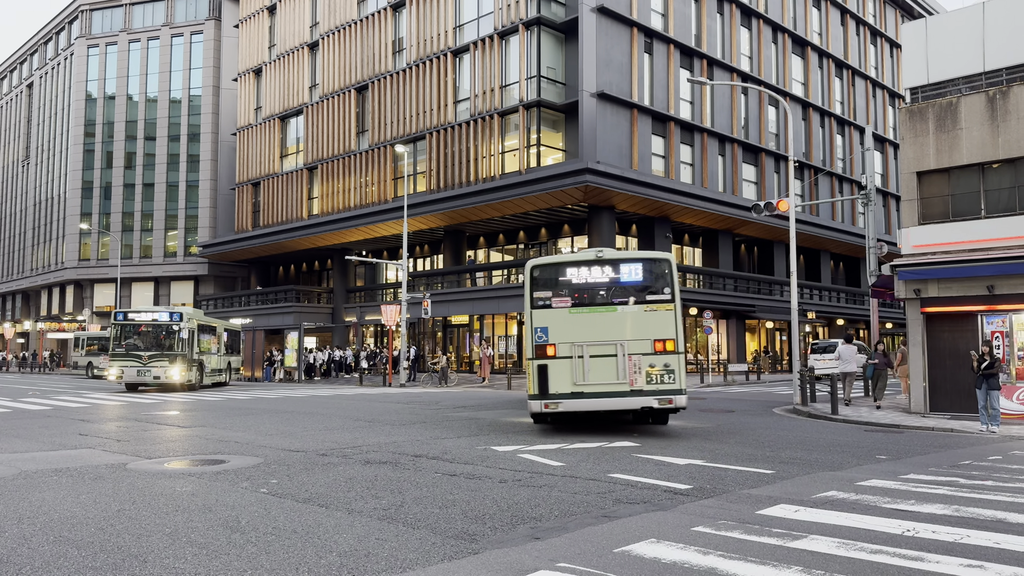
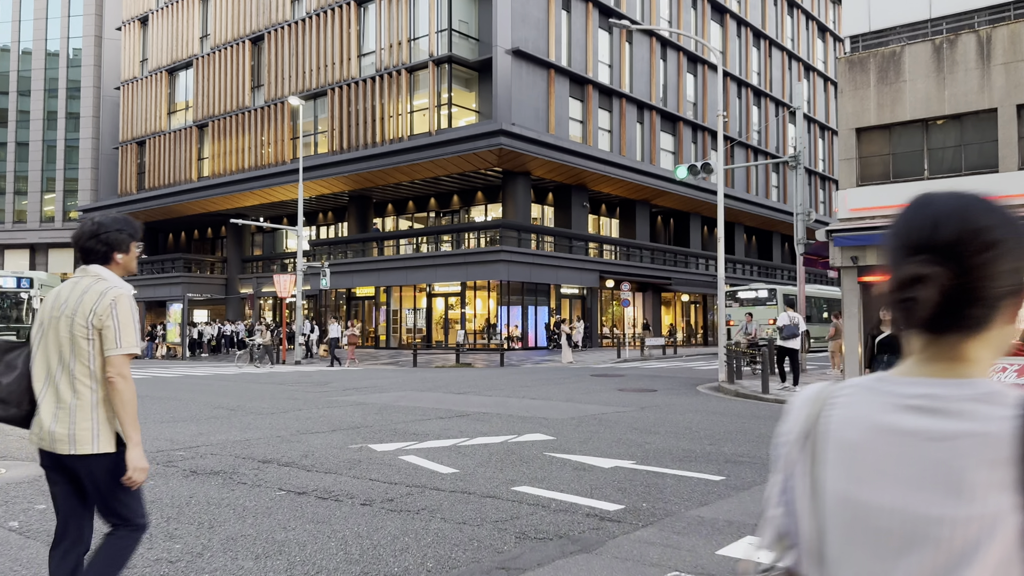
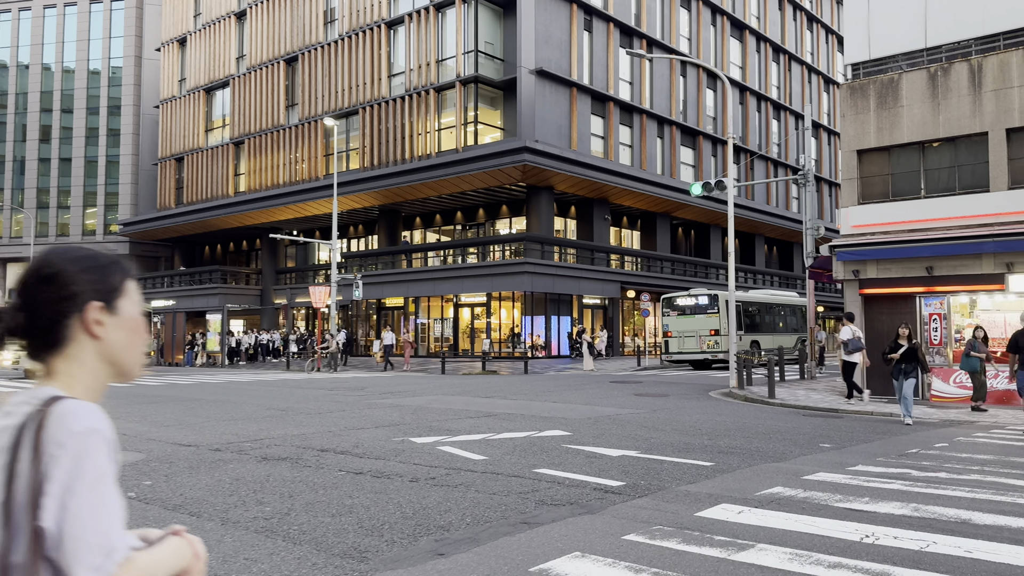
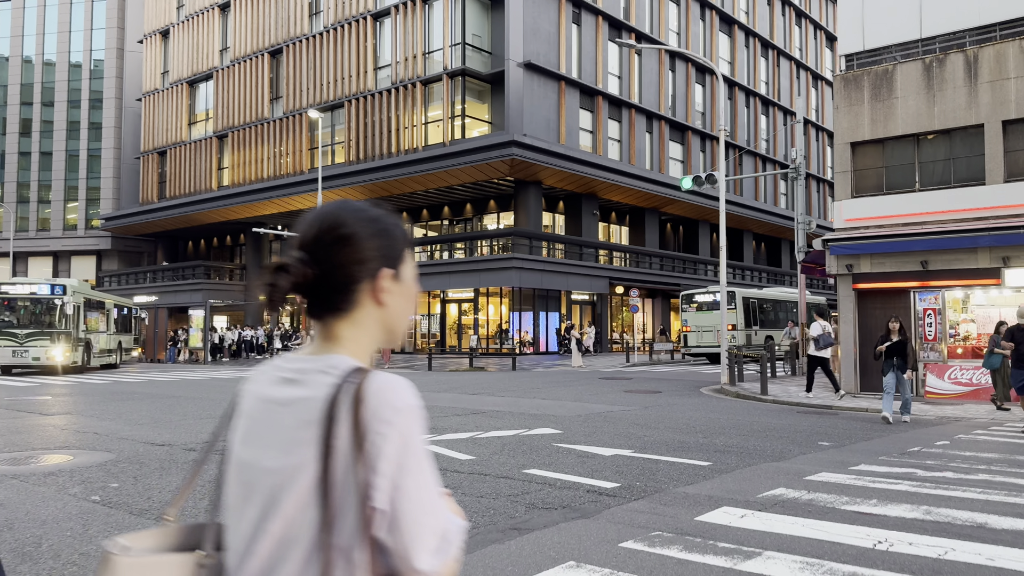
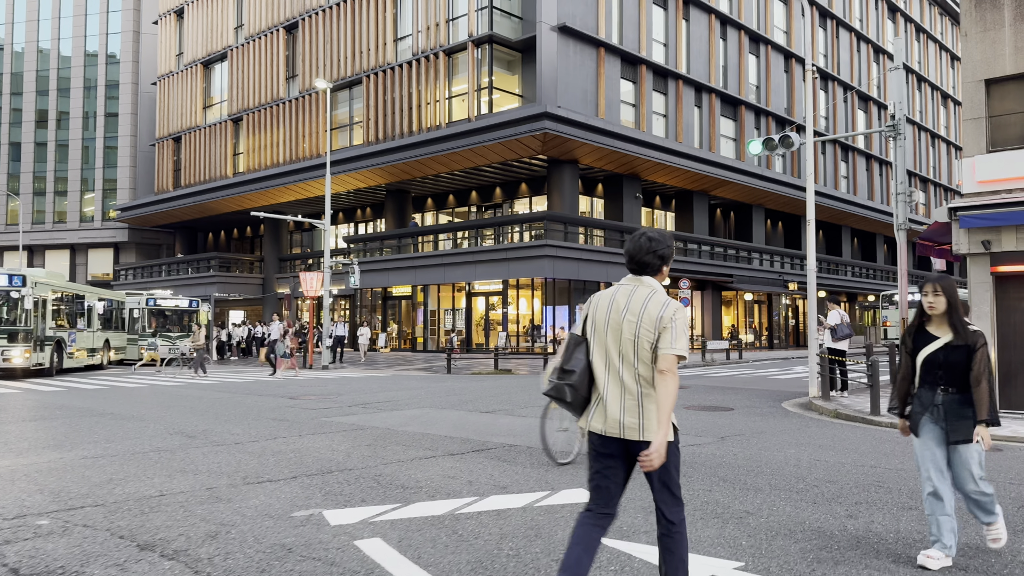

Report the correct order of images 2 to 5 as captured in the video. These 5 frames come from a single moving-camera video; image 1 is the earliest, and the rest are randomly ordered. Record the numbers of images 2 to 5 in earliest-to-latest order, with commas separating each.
3, 4, 2, 5
